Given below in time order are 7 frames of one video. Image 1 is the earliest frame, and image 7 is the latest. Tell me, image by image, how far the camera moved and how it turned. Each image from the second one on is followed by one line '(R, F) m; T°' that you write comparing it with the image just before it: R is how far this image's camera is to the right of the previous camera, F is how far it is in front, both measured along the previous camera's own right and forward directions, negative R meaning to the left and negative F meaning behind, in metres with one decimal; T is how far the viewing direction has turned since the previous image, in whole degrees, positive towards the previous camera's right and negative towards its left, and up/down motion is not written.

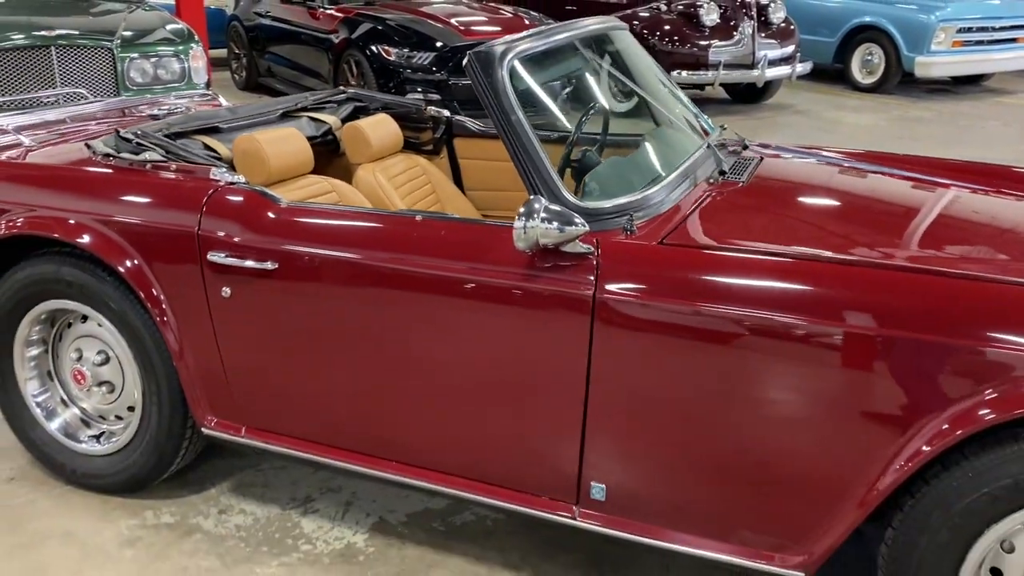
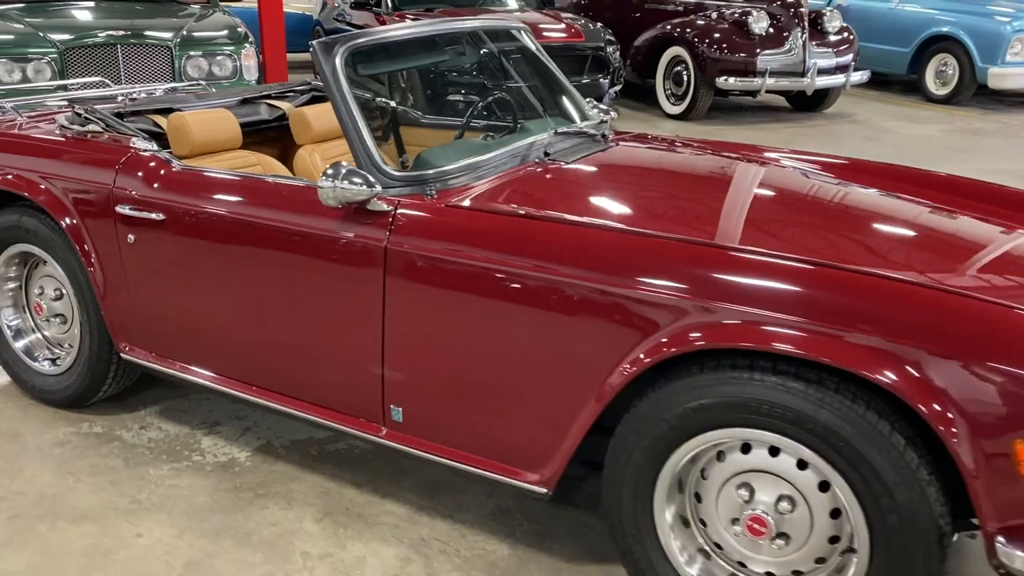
(+0.7, -0.3) m; -8°
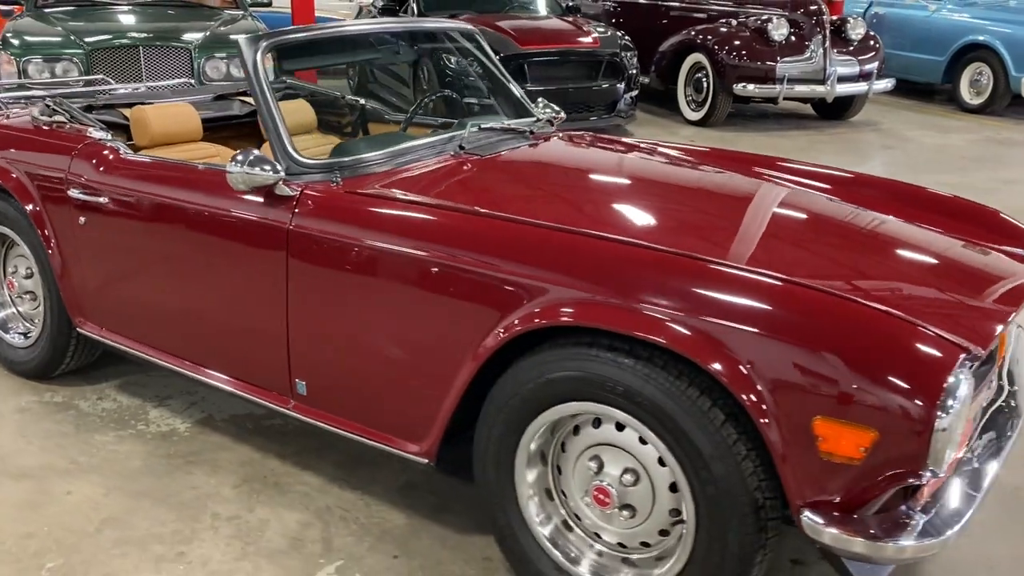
(+0.4, -0.1) m; -4°
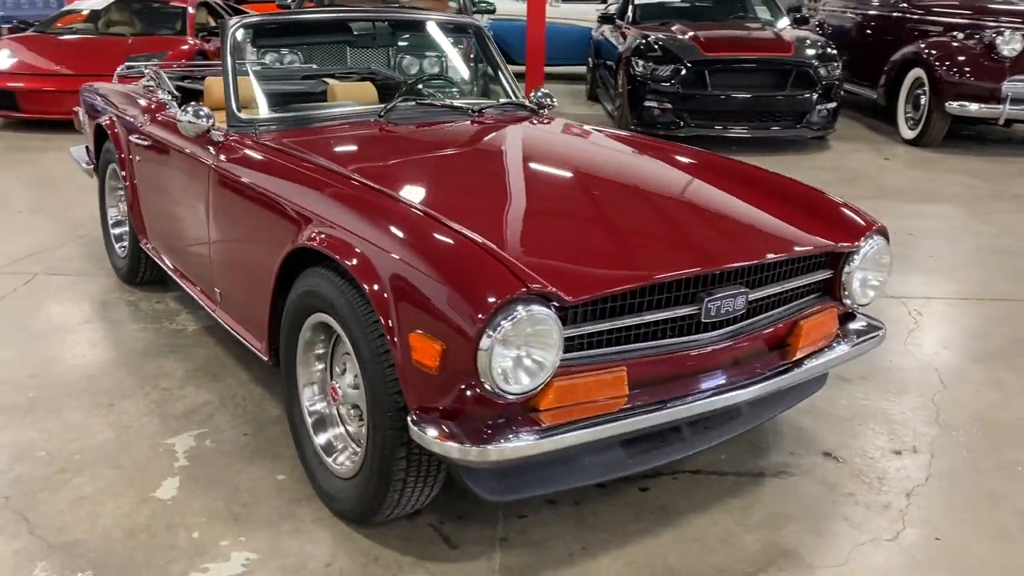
(+1.4, -0.1) m; -20°
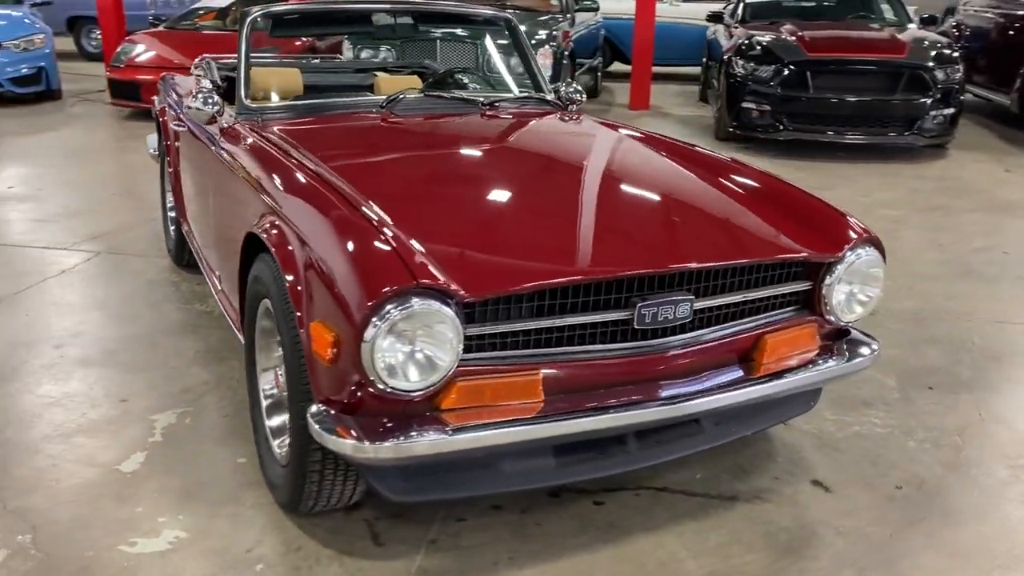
(+0.5, +0.1) m; -9°
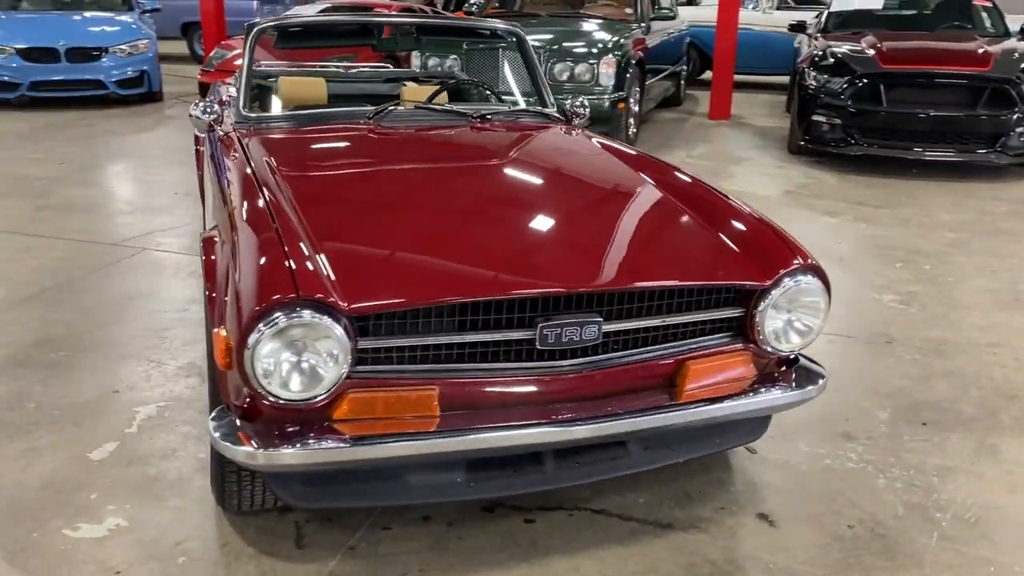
(+0.4, 0.0) m; -7°
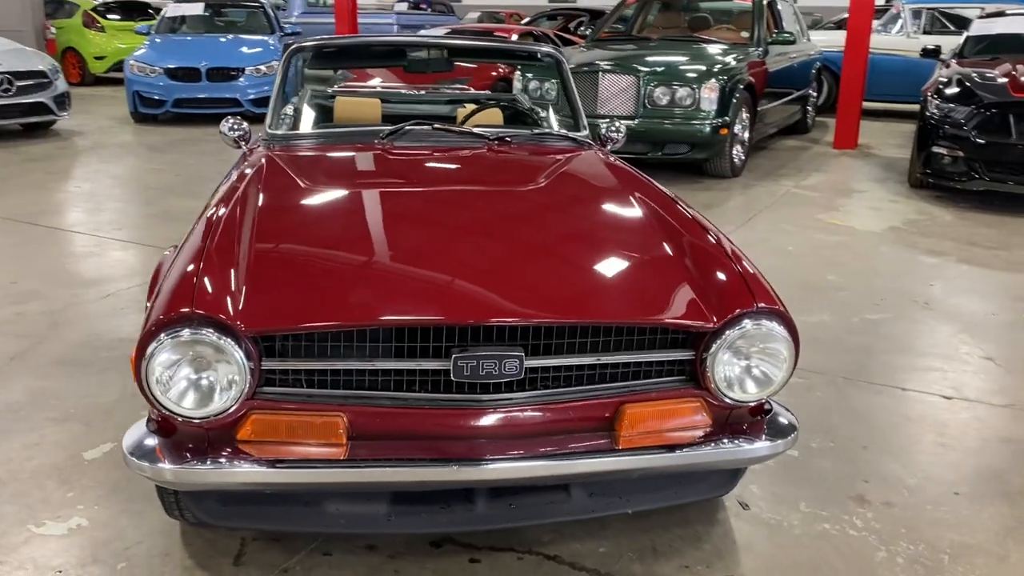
(+0.5, +0.1) m; -9°
